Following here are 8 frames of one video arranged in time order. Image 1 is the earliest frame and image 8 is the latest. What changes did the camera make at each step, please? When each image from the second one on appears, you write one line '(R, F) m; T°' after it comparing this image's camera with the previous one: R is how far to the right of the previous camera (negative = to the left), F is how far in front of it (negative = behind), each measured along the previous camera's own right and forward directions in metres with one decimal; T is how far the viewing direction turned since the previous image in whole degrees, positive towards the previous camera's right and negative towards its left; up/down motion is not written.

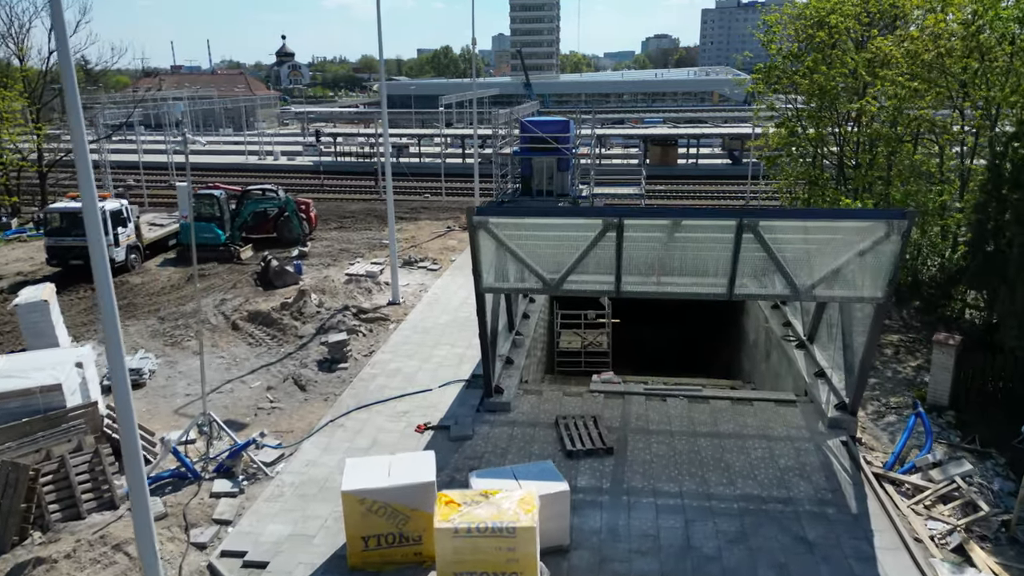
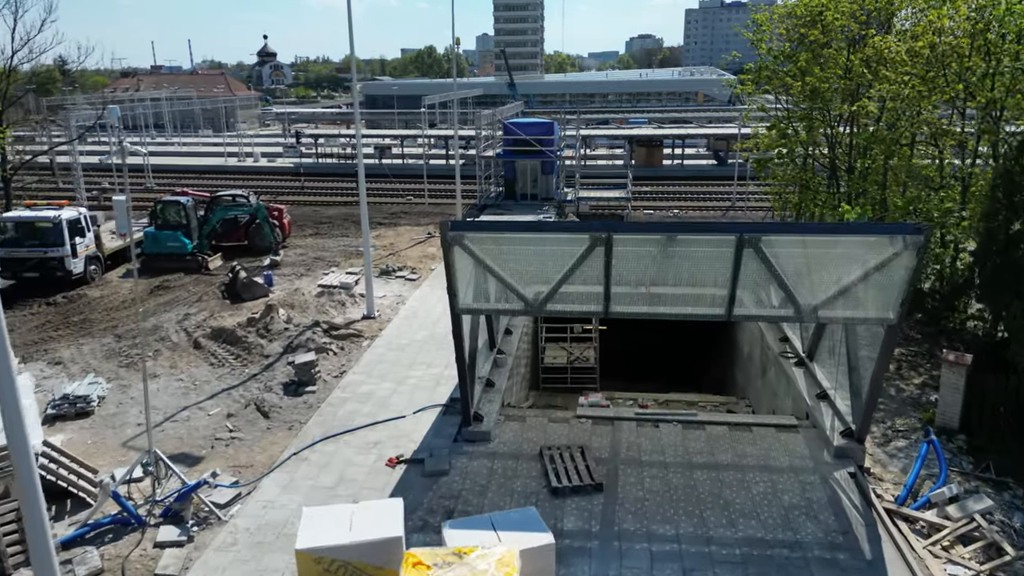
(+0.1, +0.8) m; +1°
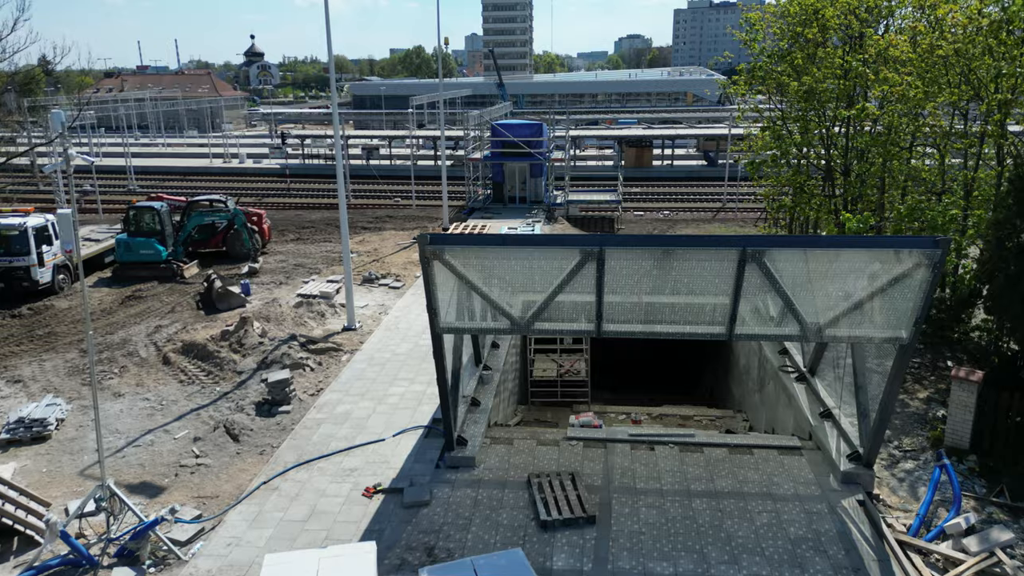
(+0.1, +0.6) m; +1°
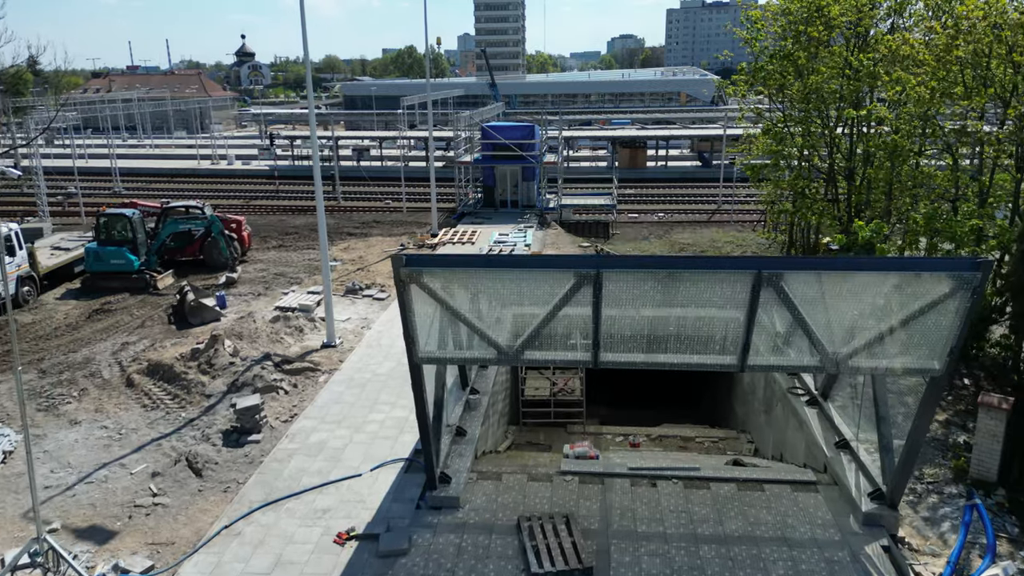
(+0.1, +0.8) m; +1°
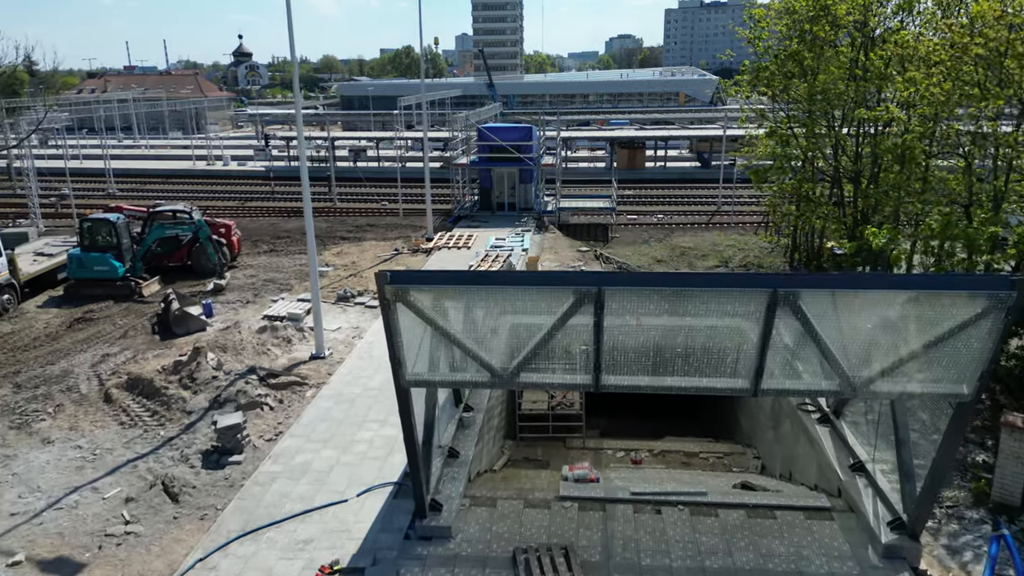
(0.0, +0.5) m; 0°
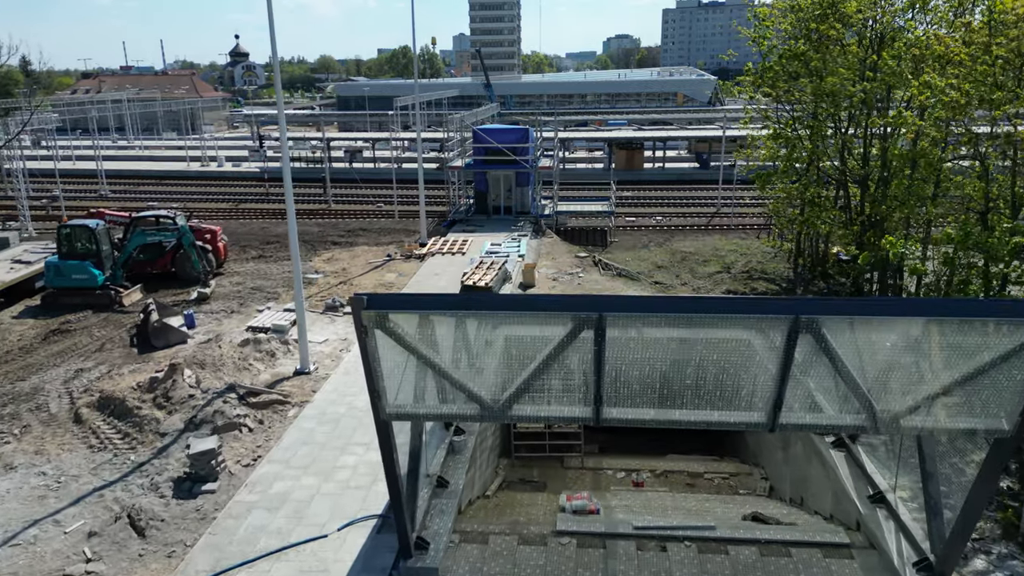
(+0.1, +0.6) m; 0°
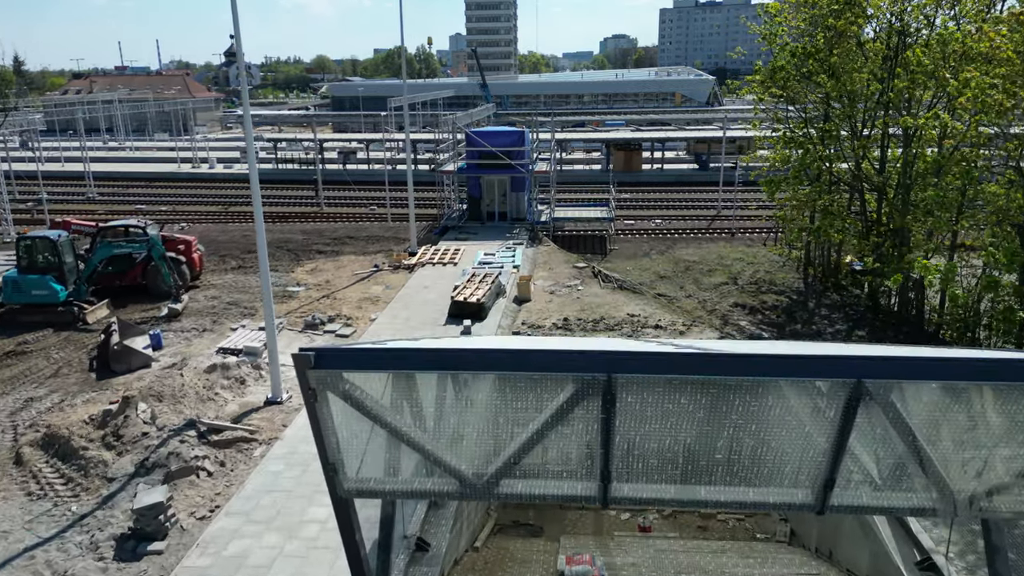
(+0.1, +1.1) m; 0°
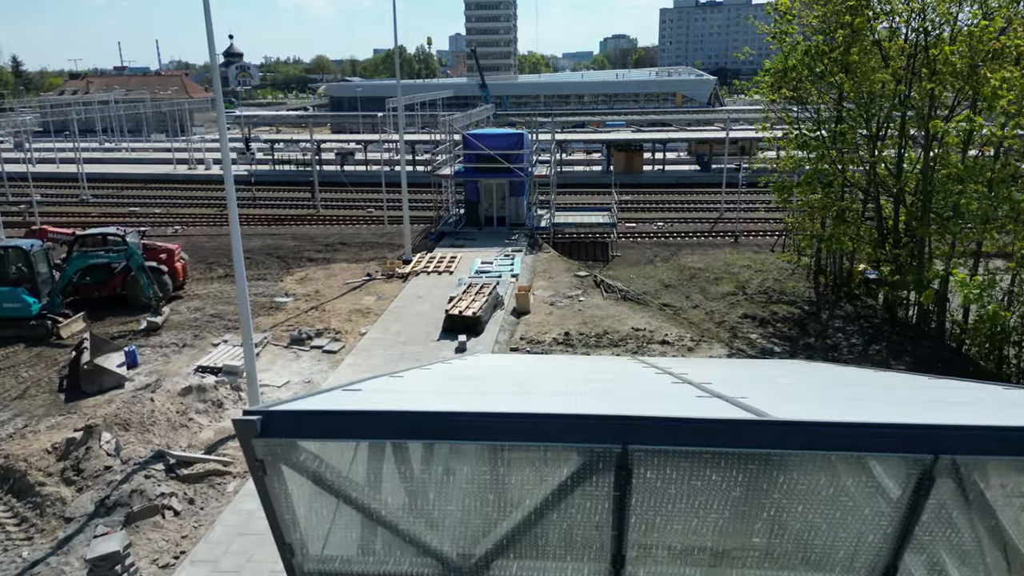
(0.0, +0.8) m; 0°
